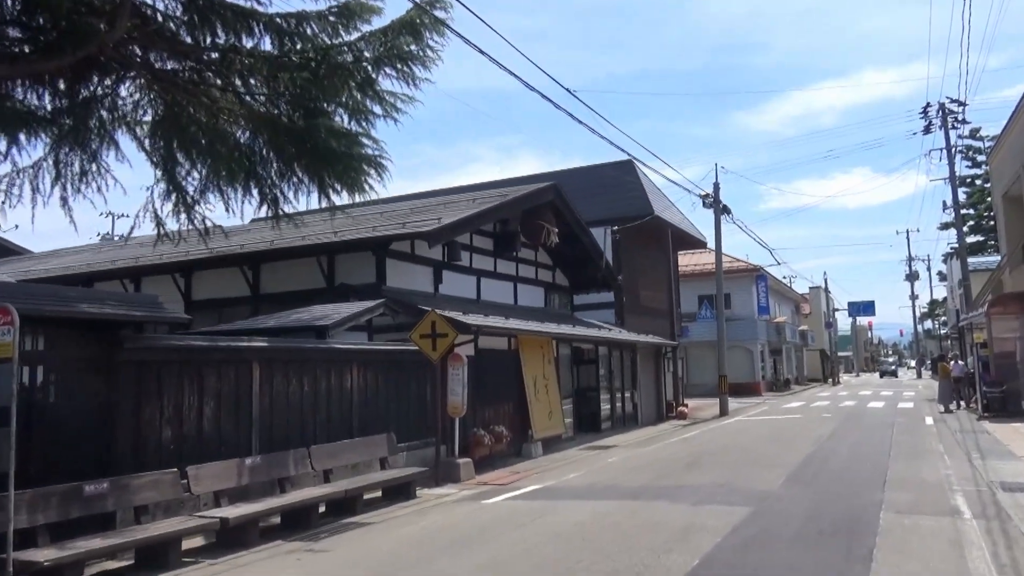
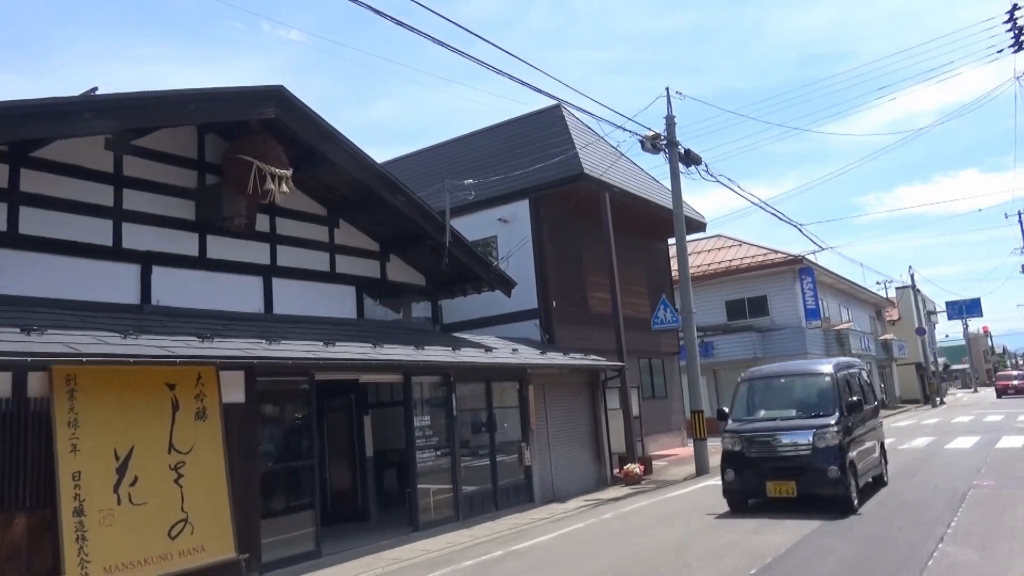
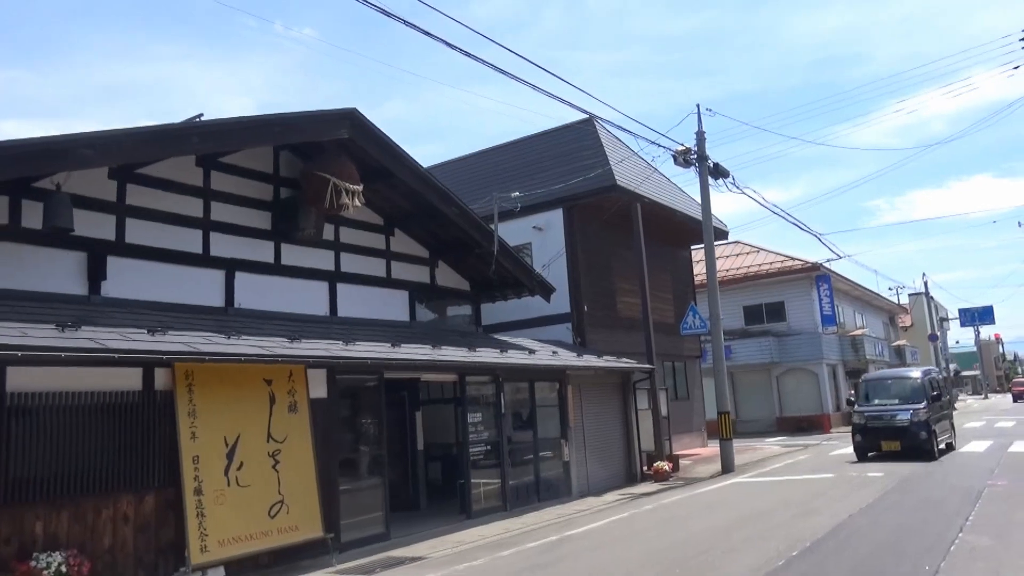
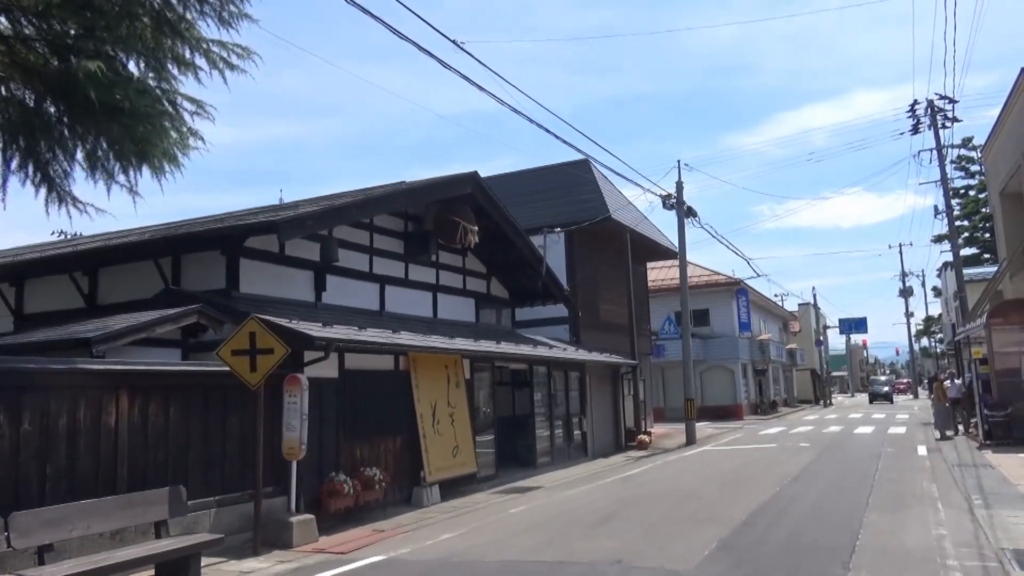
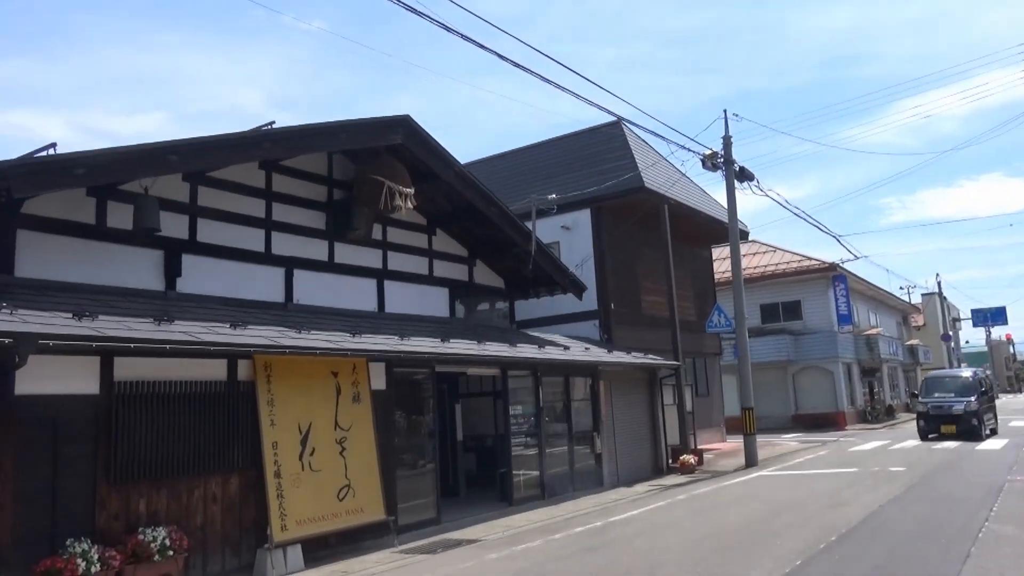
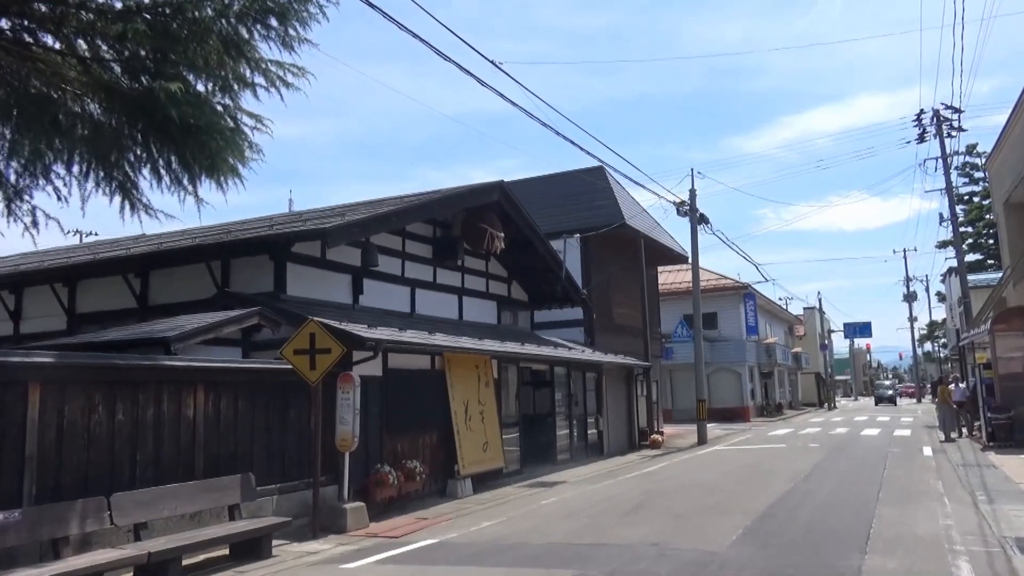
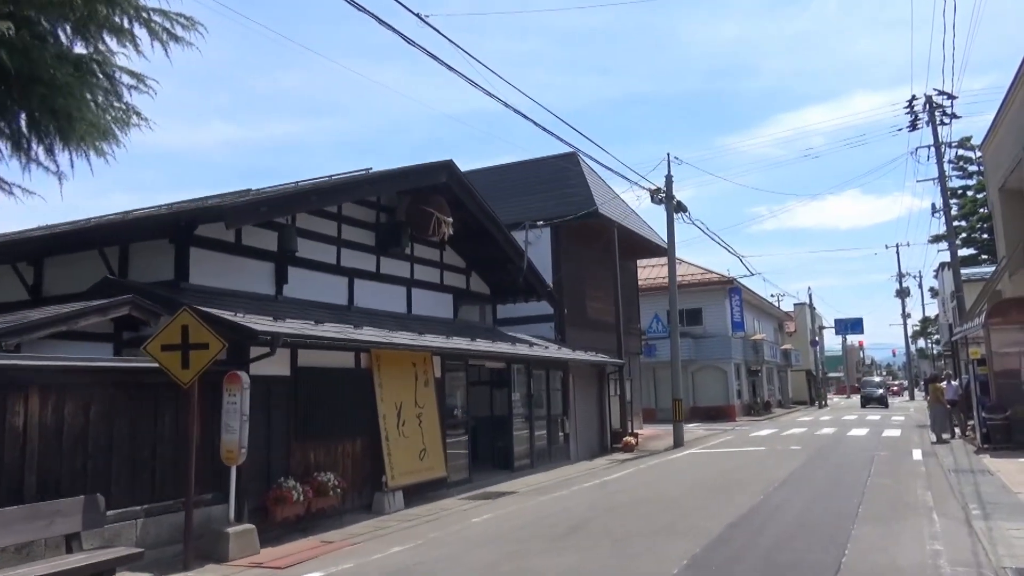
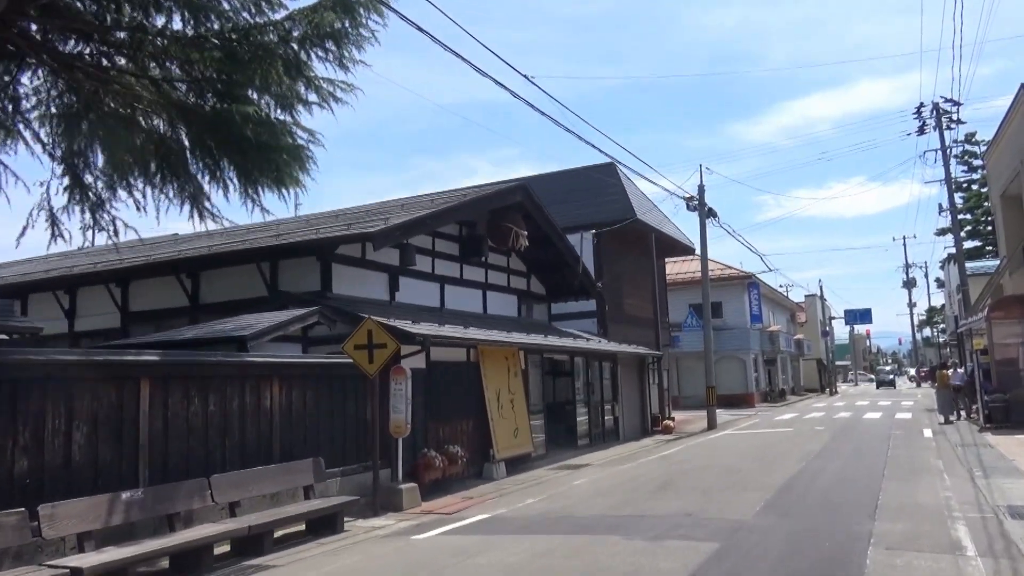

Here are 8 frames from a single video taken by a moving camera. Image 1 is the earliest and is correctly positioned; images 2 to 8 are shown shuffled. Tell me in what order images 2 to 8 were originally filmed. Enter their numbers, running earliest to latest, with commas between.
8, 6, 4, 7, 5, 3, 2
